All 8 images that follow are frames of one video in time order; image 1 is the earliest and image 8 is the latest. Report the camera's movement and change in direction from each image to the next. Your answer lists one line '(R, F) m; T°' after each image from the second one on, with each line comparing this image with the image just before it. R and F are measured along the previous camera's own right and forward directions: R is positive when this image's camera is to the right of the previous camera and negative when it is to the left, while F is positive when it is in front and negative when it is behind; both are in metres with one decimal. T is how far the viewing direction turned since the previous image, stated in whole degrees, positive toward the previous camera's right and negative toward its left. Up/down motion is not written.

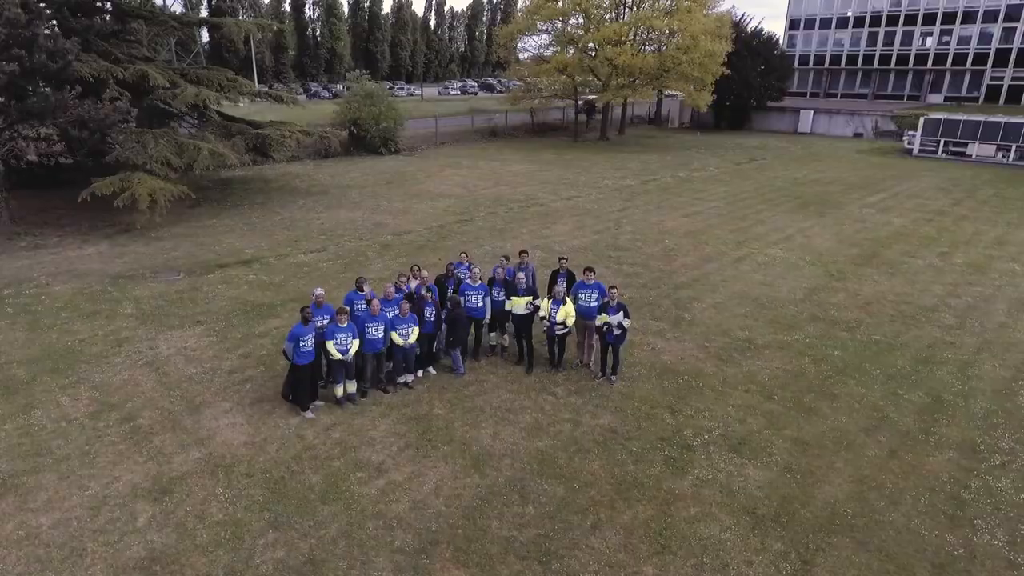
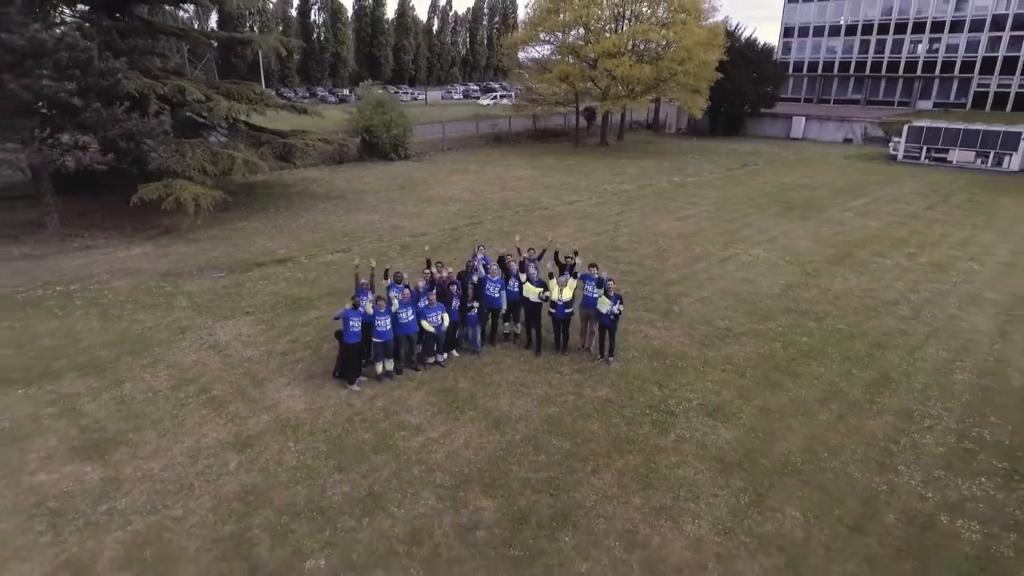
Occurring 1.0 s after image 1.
(-0.2, -1.3) m; 0°
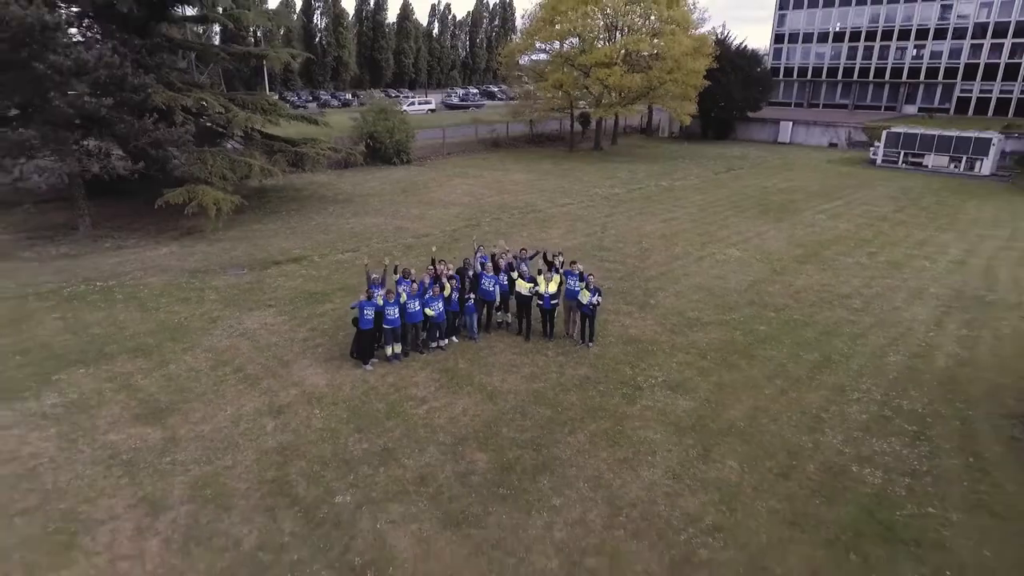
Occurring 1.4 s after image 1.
(+0.1, -1.3) m; 0°
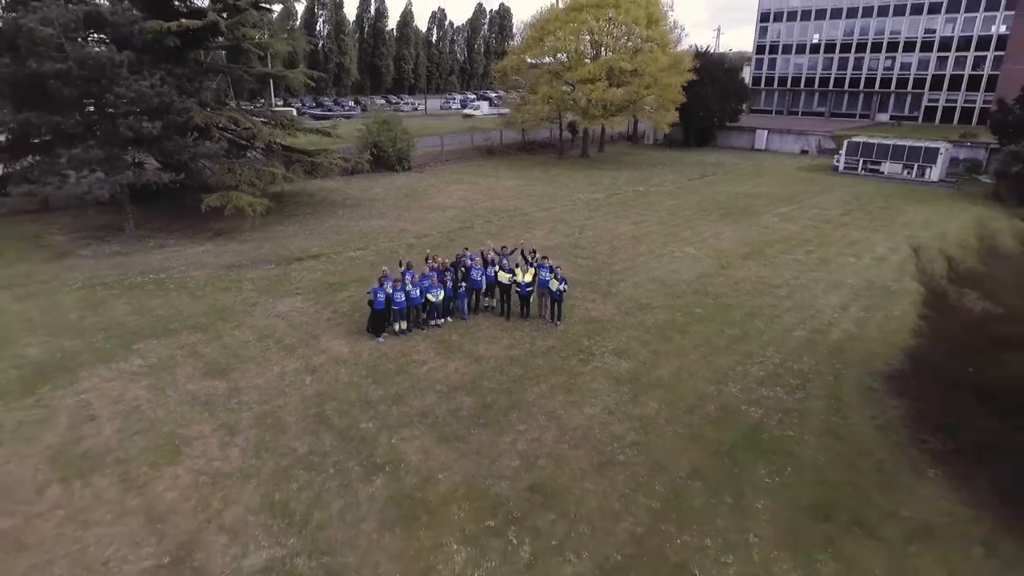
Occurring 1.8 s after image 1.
(+0.3, -2.5) m; 0°
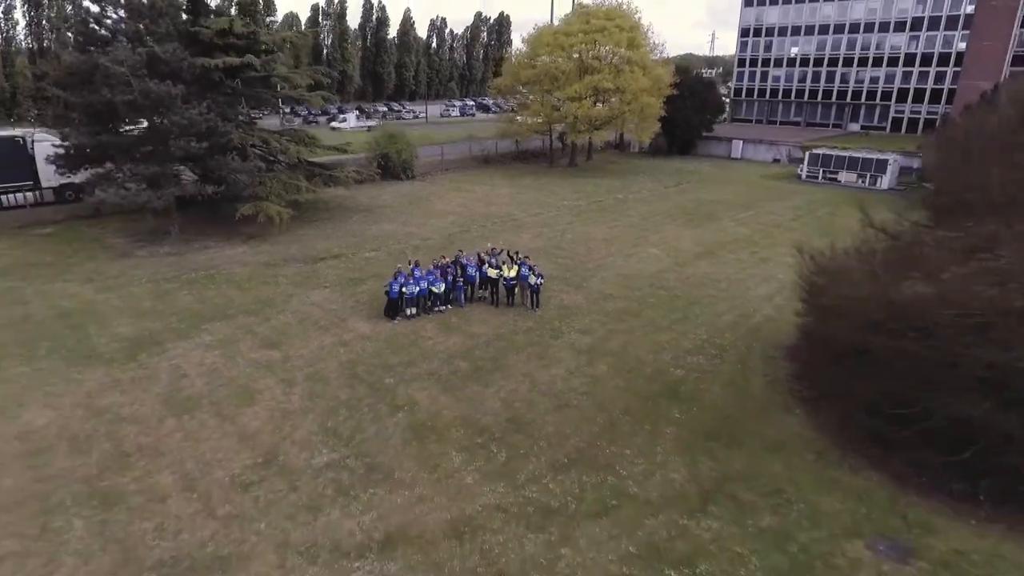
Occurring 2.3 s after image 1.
(+0.3, -3.2) m; 0°
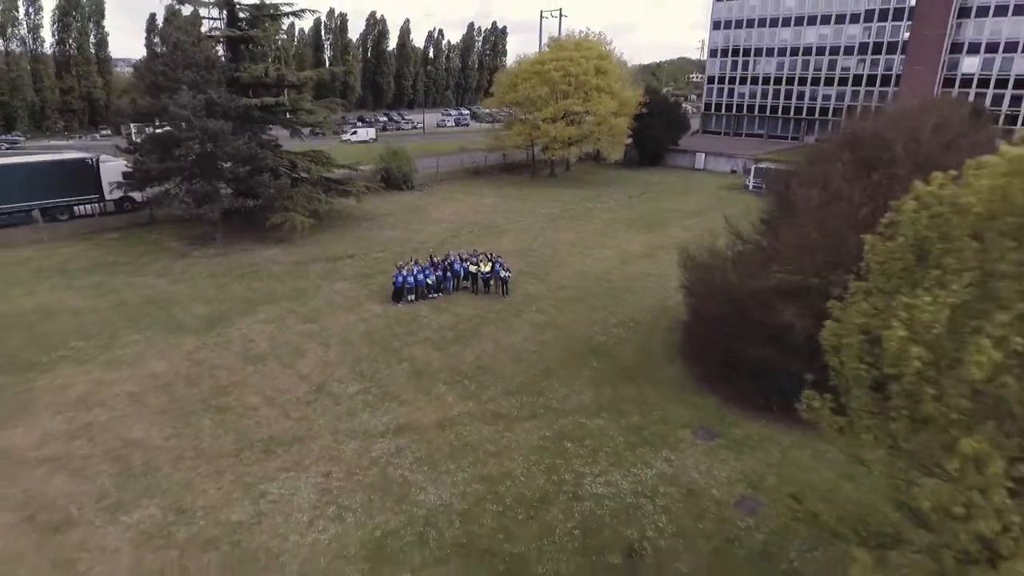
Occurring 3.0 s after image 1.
(+0.7, -5.2) m; 0°
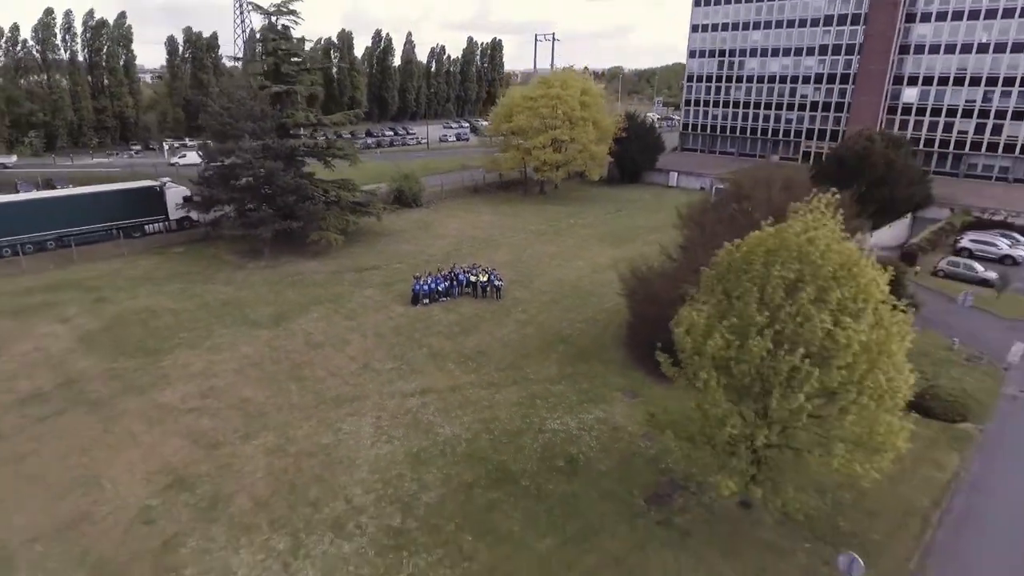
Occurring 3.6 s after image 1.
(+0.3, -6.3) m; 0°
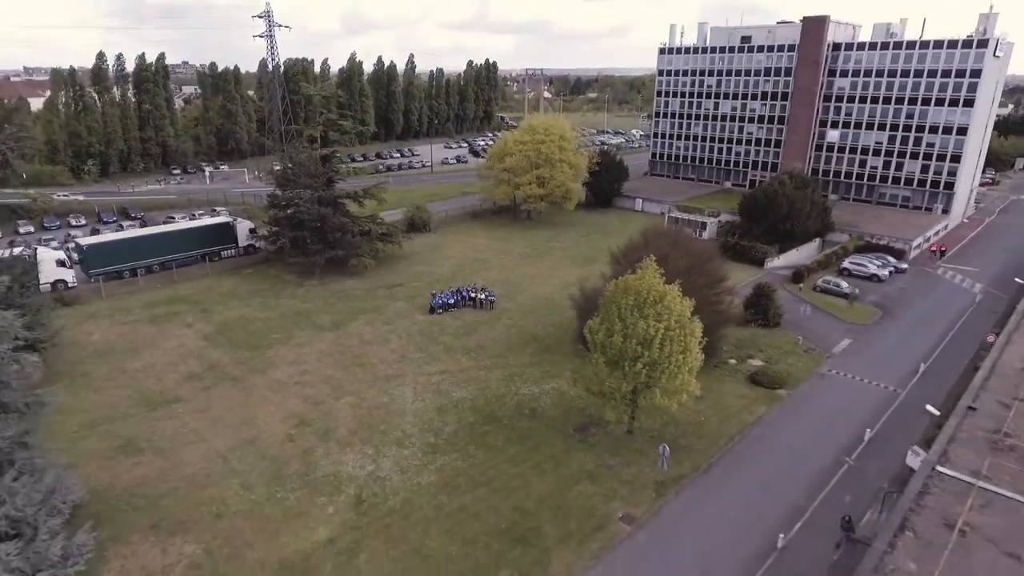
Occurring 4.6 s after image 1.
(+0.5, -10.9) m; 0°
